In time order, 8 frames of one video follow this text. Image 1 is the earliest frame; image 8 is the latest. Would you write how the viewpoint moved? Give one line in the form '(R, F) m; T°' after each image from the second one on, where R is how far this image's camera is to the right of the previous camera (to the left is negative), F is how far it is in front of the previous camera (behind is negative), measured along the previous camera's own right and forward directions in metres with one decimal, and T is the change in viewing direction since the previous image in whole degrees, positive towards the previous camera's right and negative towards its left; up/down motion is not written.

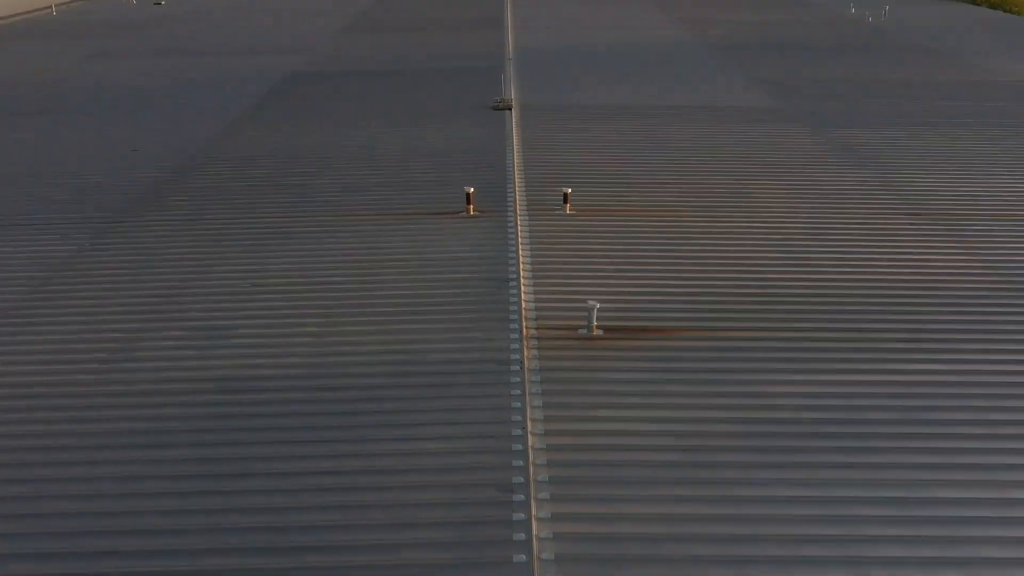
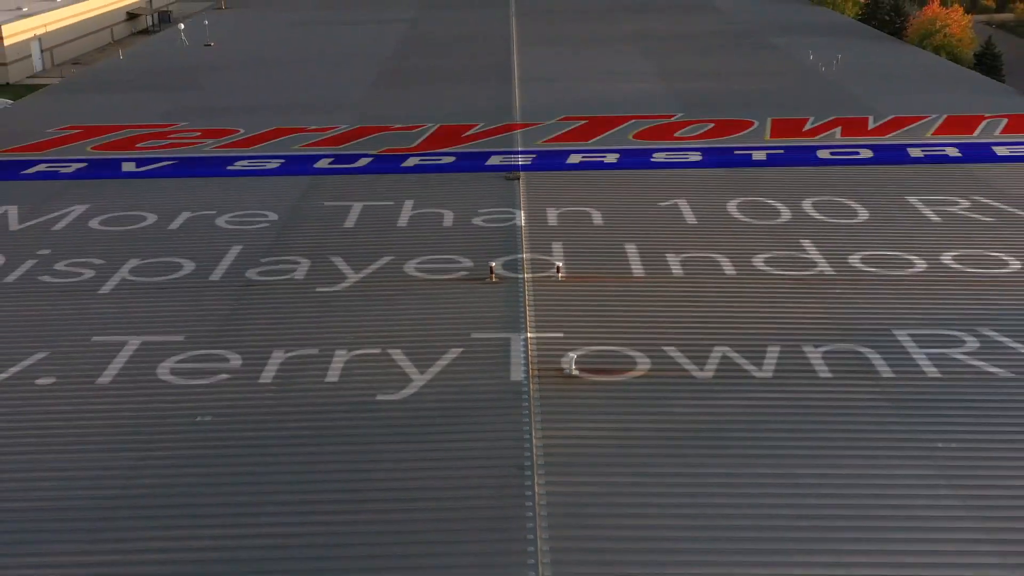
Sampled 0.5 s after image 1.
(-0.1, -2.9) m; 0°
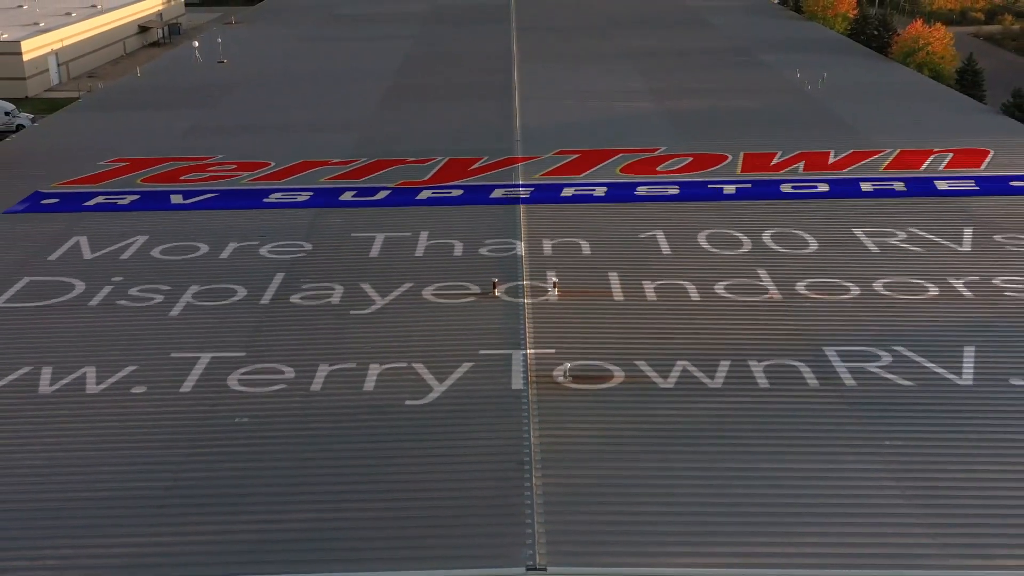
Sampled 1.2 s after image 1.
(0.0, -1.0) m; 0°
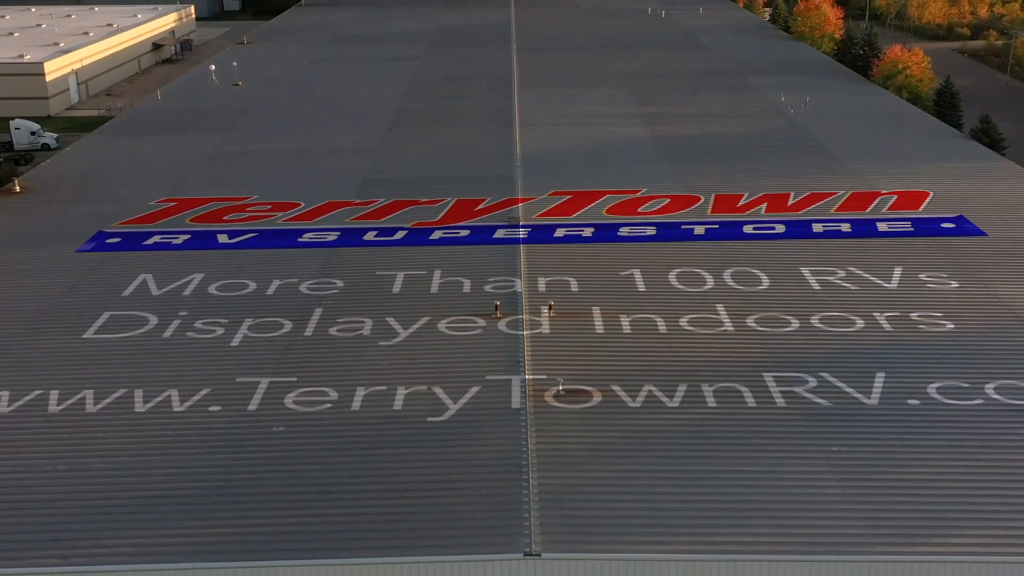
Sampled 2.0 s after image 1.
(0.0, -1.4) m; 0°
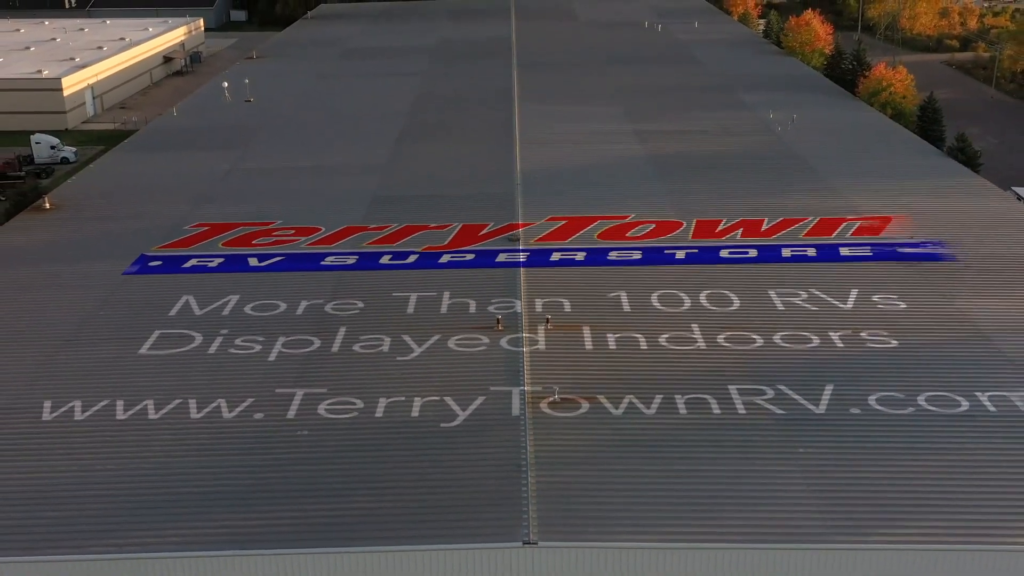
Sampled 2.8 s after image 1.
(0.0, -1.1) m; 0°
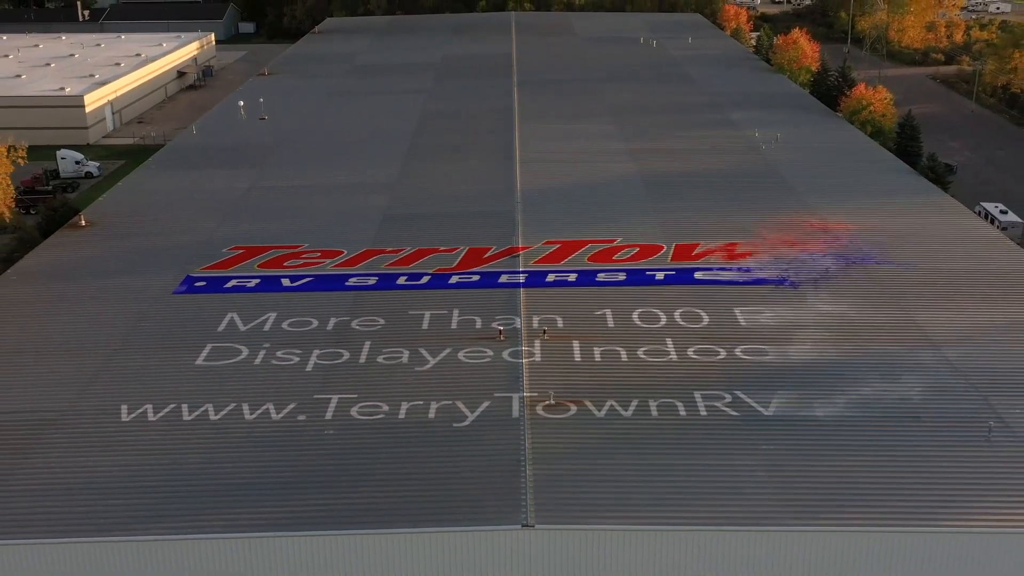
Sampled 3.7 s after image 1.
(0.0, -1.6) m; 0°
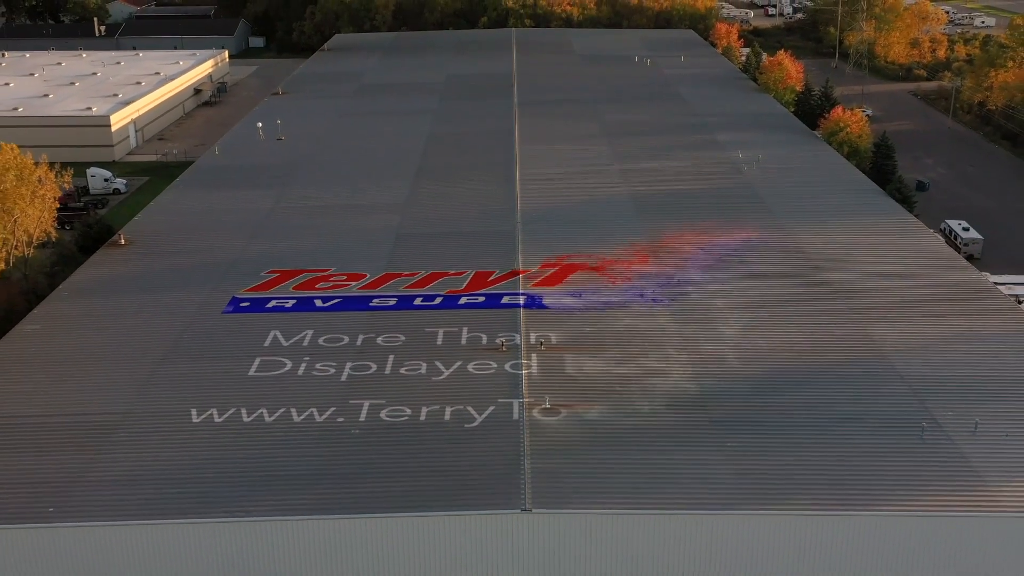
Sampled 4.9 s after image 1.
(0.0, -2.1) m; 0°
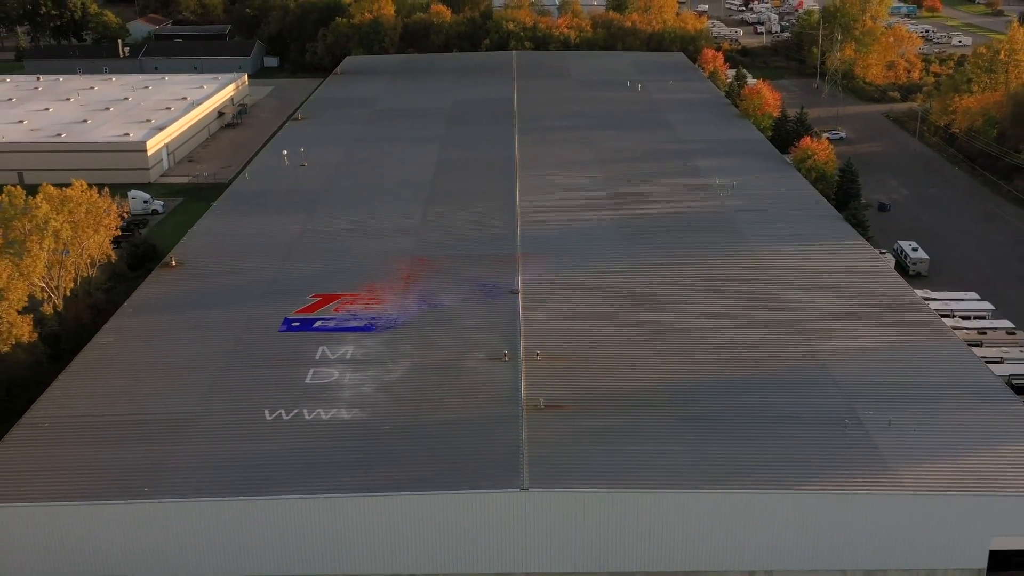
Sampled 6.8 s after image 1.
(0.0, -3.4) m; 0°
